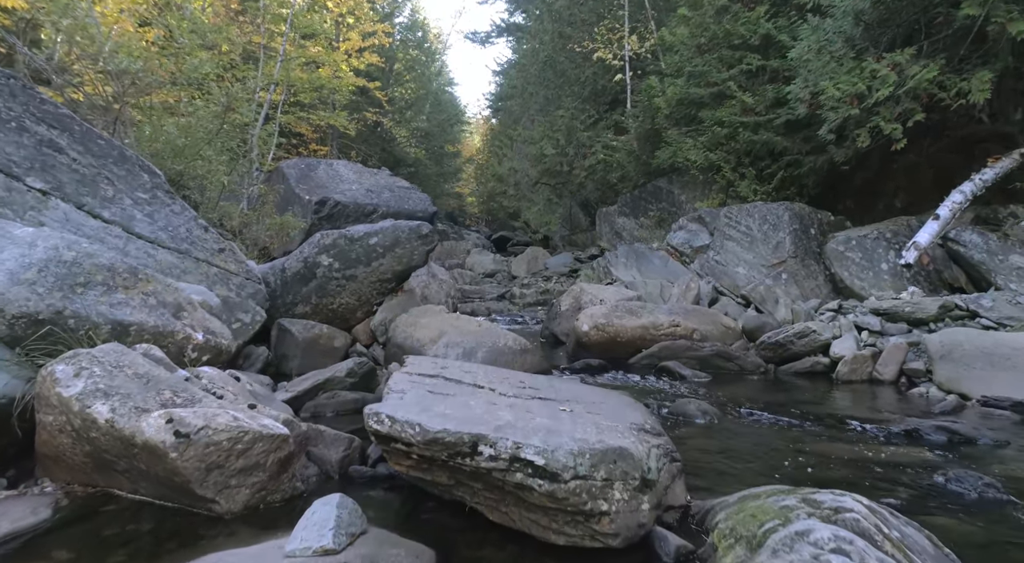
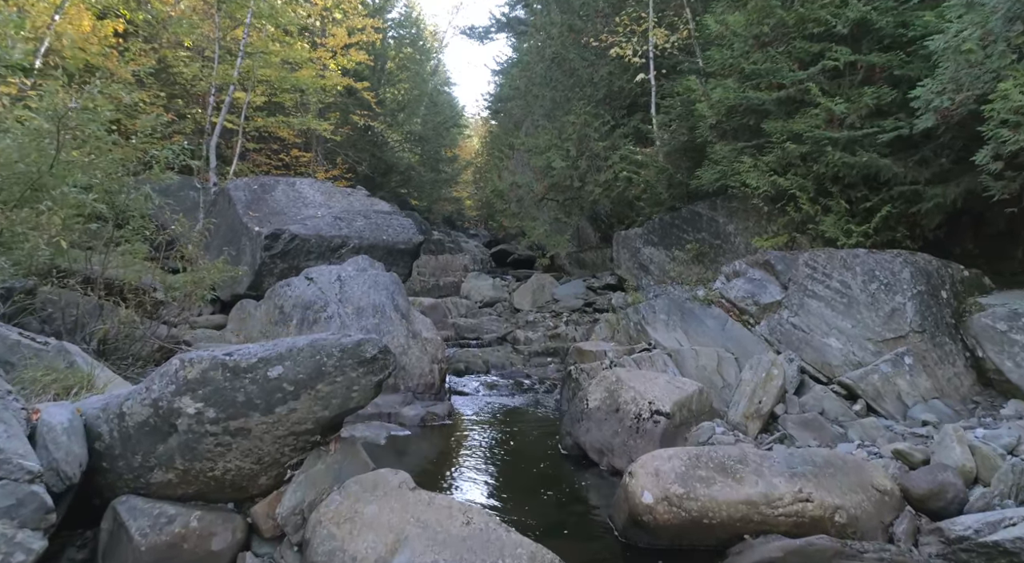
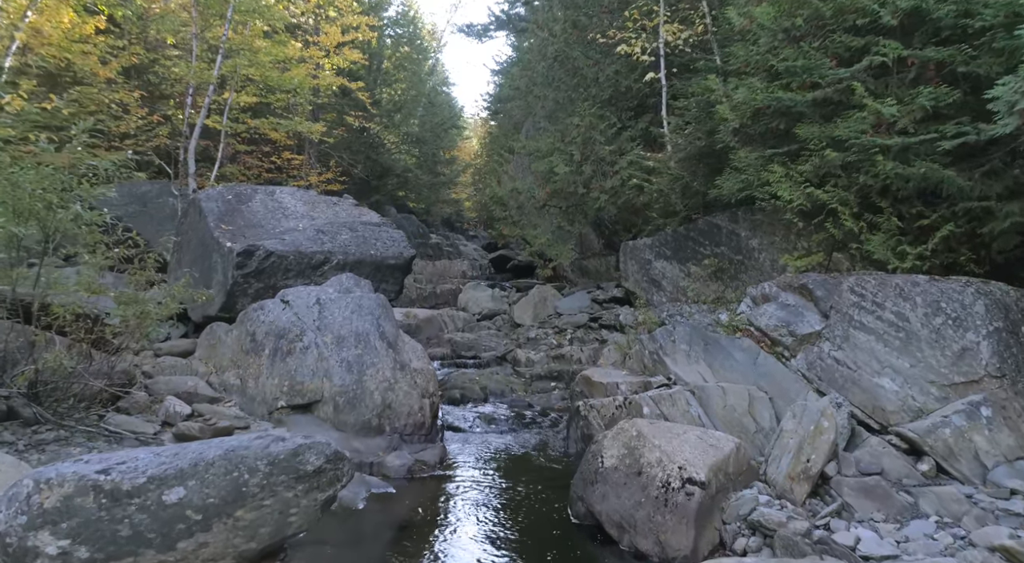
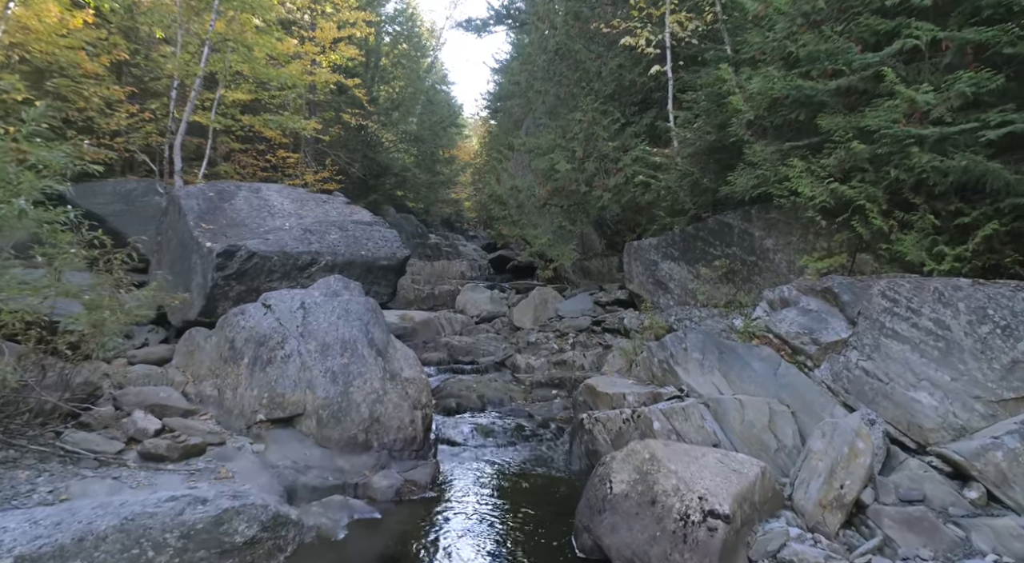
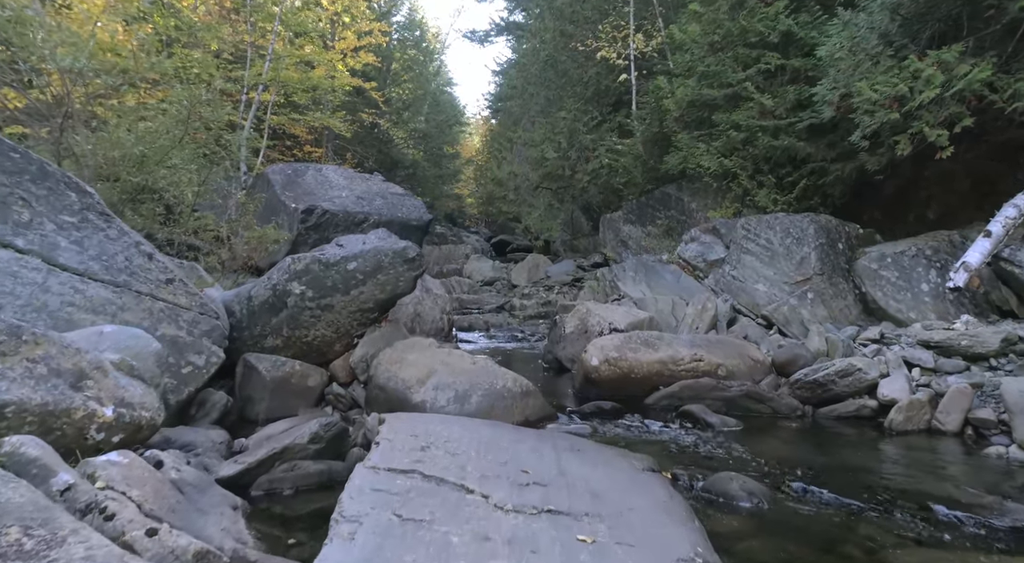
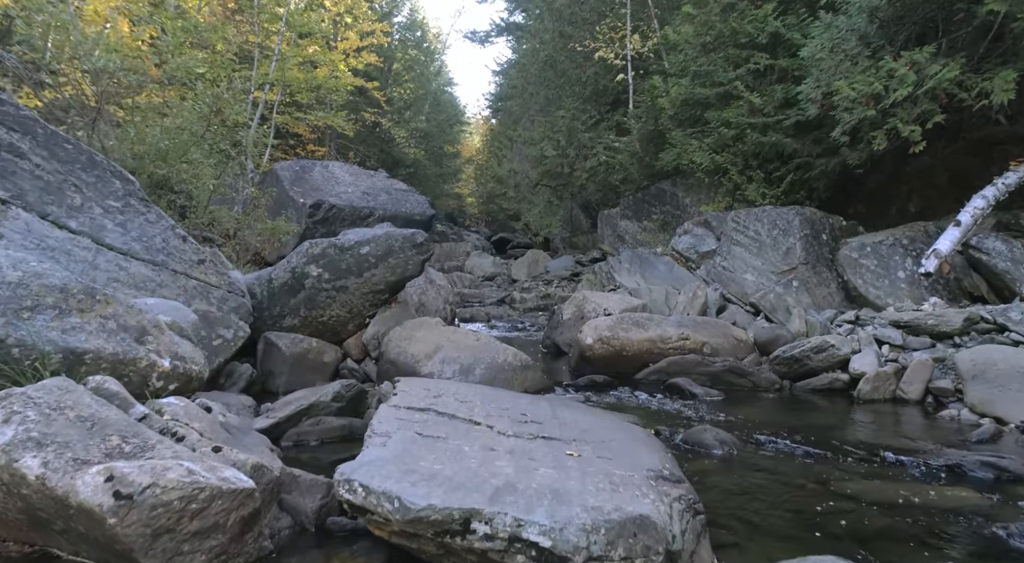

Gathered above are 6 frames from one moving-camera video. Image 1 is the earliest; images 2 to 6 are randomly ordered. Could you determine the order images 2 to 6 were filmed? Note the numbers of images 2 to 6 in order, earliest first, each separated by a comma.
6, 5, 2, 3, 4
